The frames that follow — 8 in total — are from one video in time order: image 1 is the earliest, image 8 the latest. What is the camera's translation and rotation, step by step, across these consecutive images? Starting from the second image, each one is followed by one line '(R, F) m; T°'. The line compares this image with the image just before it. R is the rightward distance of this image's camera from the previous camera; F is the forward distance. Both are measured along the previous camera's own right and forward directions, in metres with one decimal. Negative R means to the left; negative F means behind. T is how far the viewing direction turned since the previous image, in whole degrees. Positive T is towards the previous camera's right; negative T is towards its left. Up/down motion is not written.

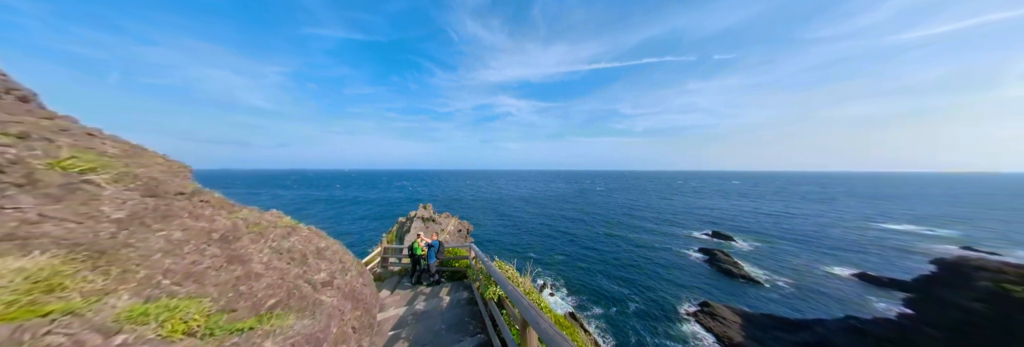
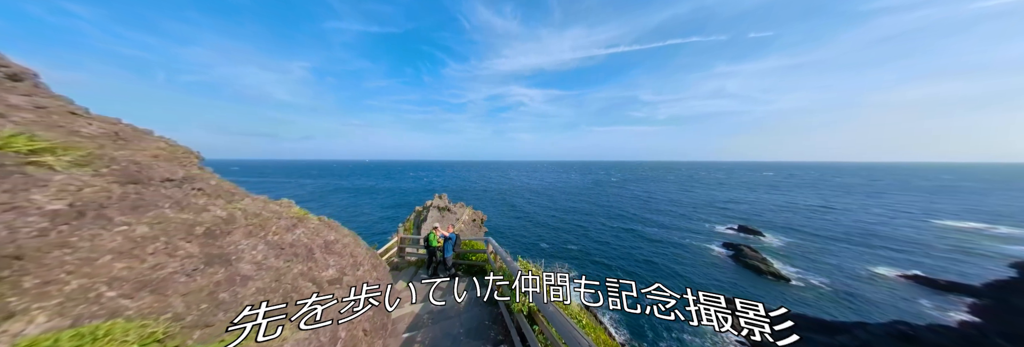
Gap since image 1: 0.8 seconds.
(-0.3, +0.7) m; -4°
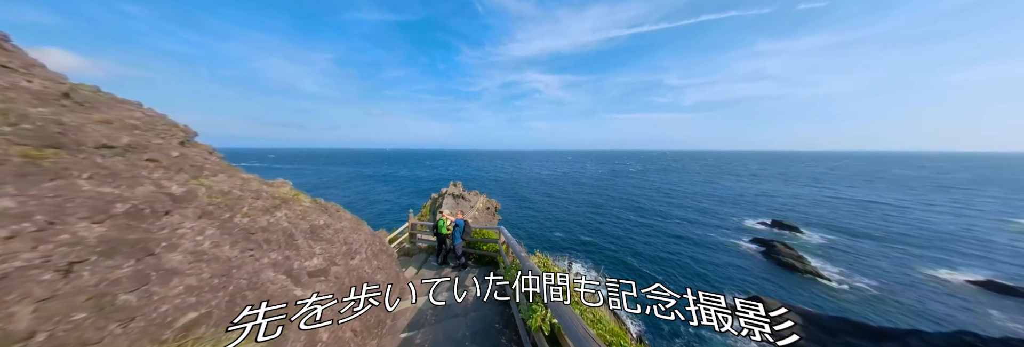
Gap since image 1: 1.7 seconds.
(0.0, +0.8) m; -4°
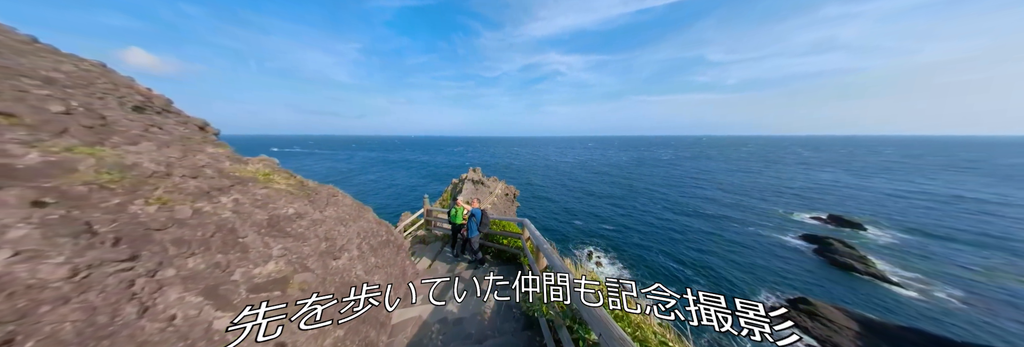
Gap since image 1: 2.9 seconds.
(-0.2, +1.3) m; -5°
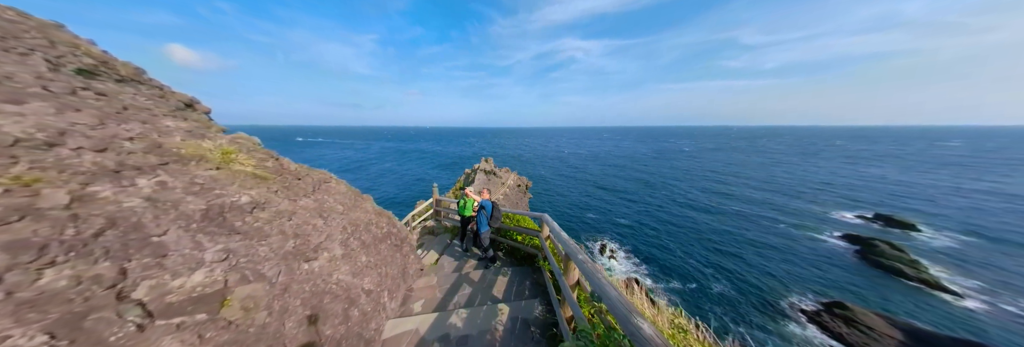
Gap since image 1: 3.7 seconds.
(-0.1, +0.8) m; -3°
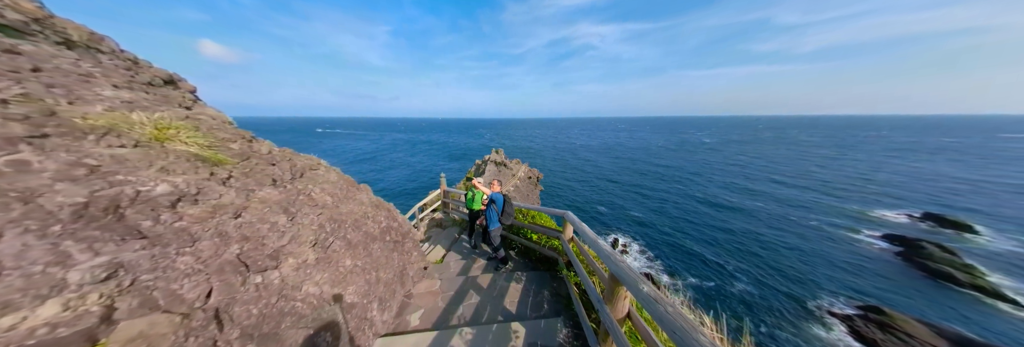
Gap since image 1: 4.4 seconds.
(-0.1, +0.7) m; -3°
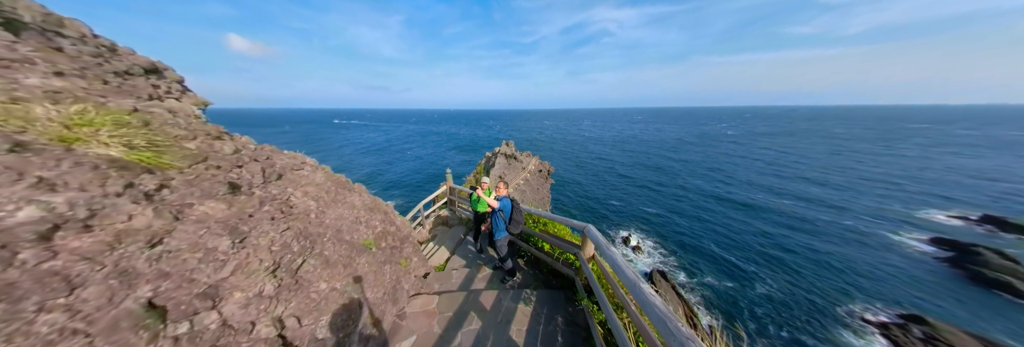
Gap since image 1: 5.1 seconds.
(0.0, +0.6) m; -3°
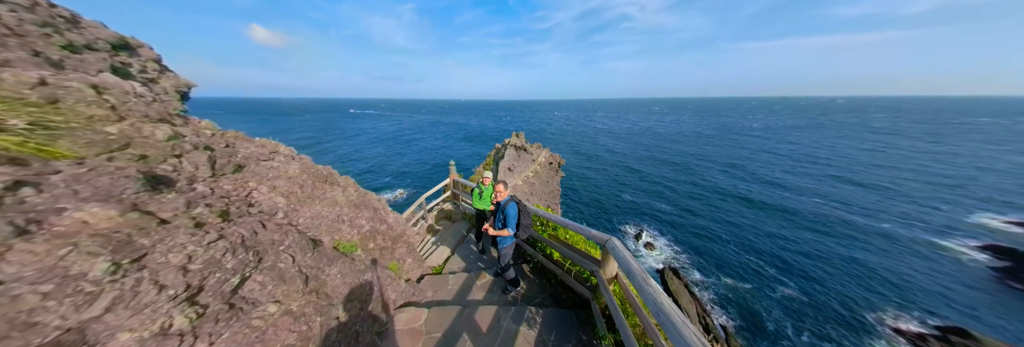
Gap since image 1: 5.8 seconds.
(+0.1, +0.6) m; -3°
